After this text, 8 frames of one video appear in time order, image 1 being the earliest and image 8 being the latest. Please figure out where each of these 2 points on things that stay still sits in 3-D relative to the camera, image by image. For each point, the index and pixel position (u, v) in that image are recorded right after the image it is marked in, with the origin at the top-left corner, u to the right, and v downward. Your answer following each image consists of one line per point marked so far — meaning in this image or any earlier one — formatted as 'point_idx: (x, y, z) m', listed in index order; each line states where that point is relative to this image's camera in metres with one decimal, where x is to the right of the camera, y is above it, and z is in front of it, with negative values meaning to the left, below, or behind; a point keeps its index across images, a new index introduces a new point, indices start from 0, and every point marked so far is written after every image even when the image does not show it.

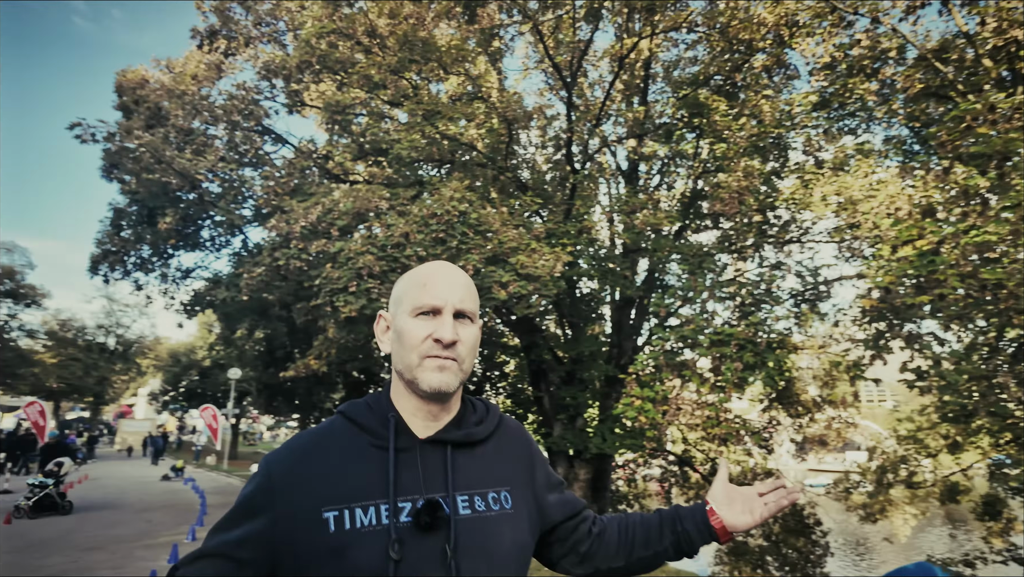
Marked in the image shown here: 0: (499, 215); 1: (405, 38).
0: (-0.2, +1.1, +9.0) m
1: (-1.8, +4.2, +10.2) m
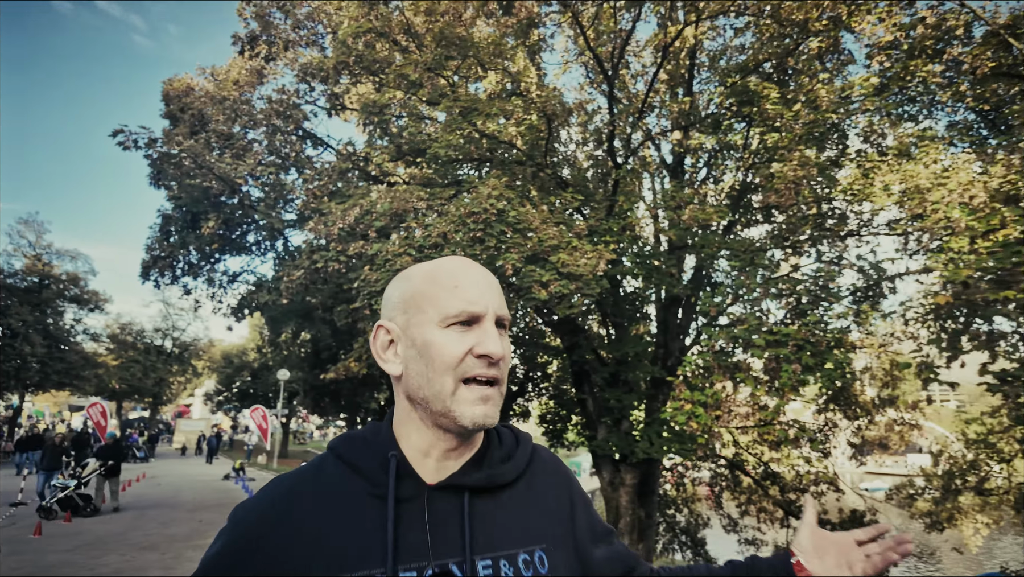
0: (+0.4, +1.1, +8.8) m
1: (-1.2, +4.2, +10.0) m
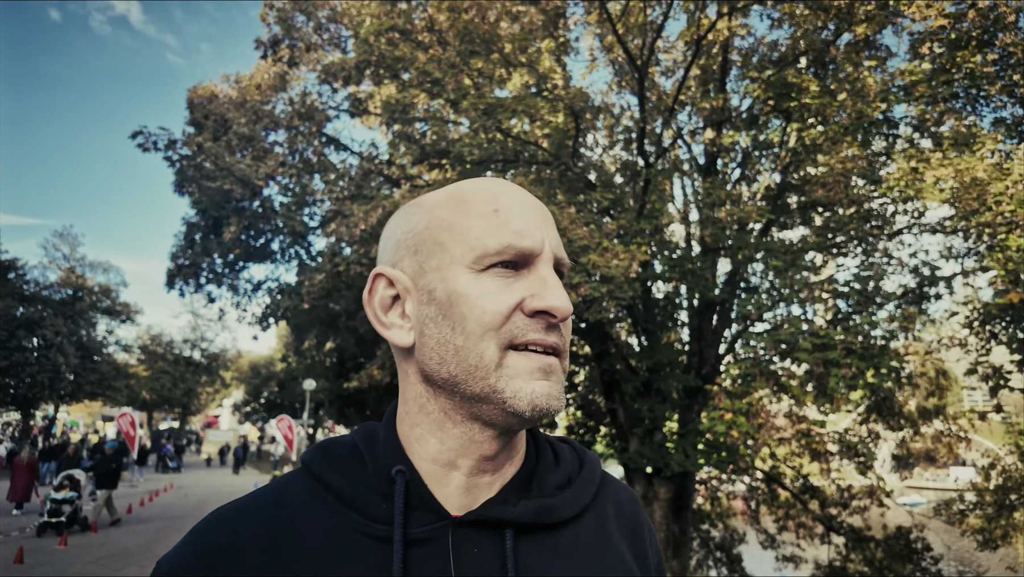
0: (+0.8, +1.1, +8.4) m
1: (-0.7, +4.1, +9.8) m
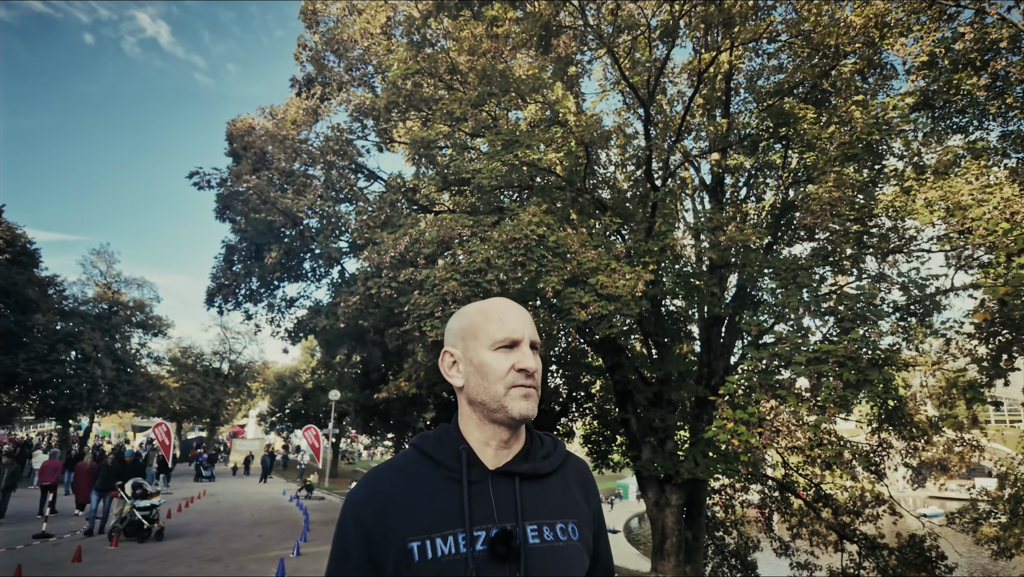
0: (+1.0, +0.8, +9.1) m
1: (-0.5, +3.8, +10.6) m
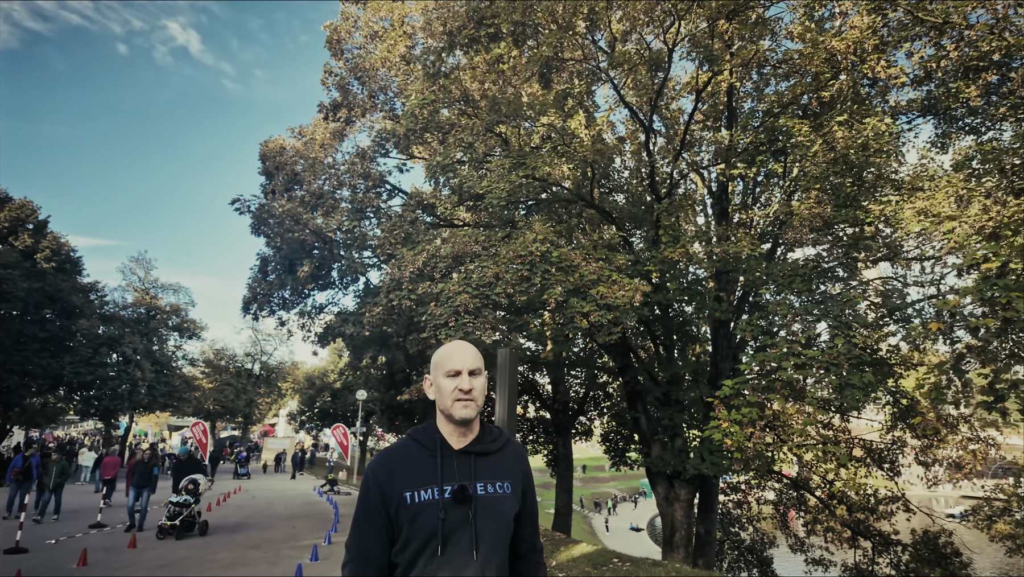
0: (+1.1, +0.6, +9.9) m
1: (-0.3, +3.6, +11.4) m
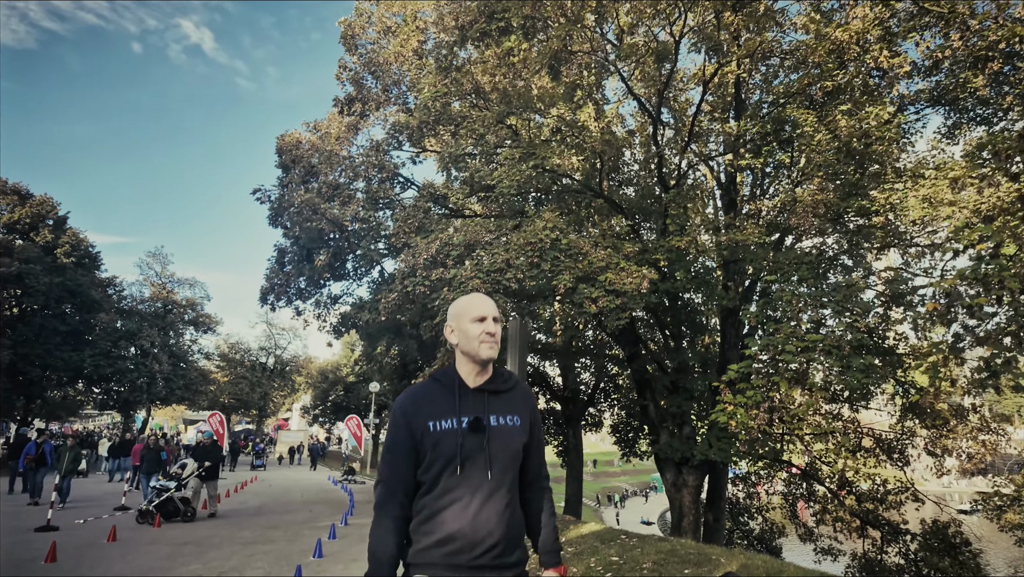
0: (+1.3, +0.9, +10.1) m
1: (-0.1, +3.8, +11.6) m
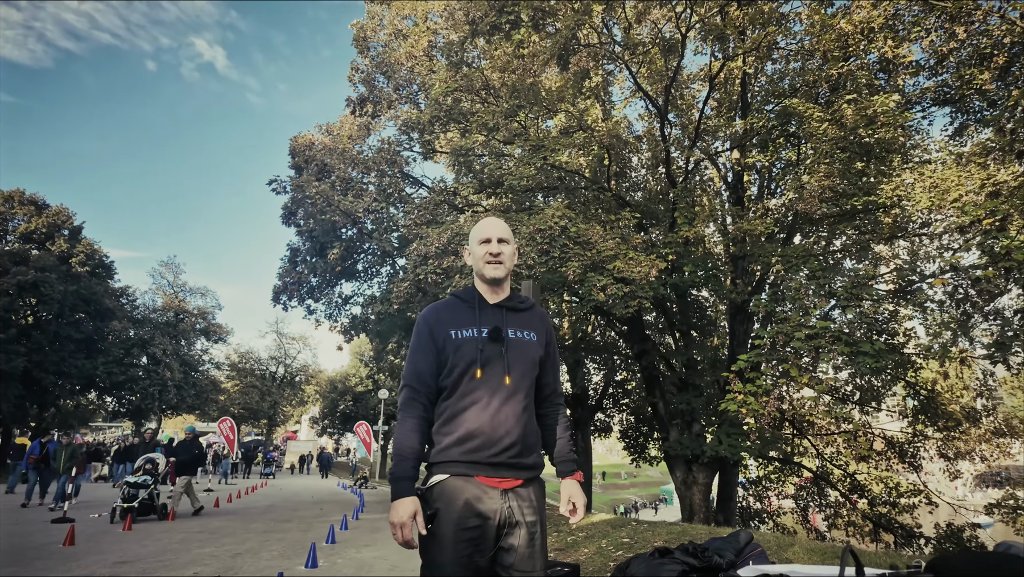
0: (+1.5, +1.0, +10.2) m
1: (+0.1, +3.9, +11.8) m
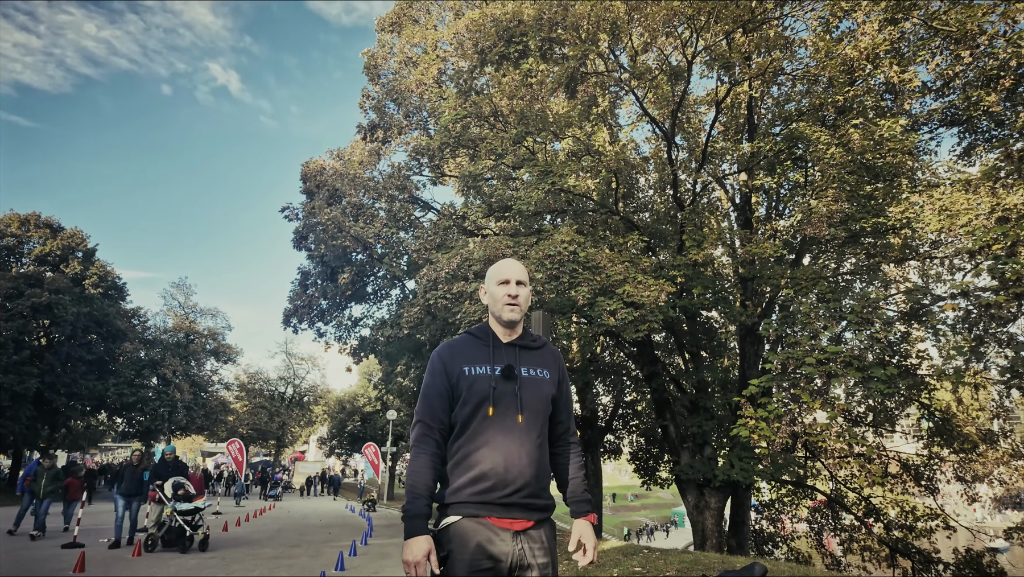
0: (+1.6, +0.6, +10.3) m
1: (+0.2, +3.5, +12.0) m
